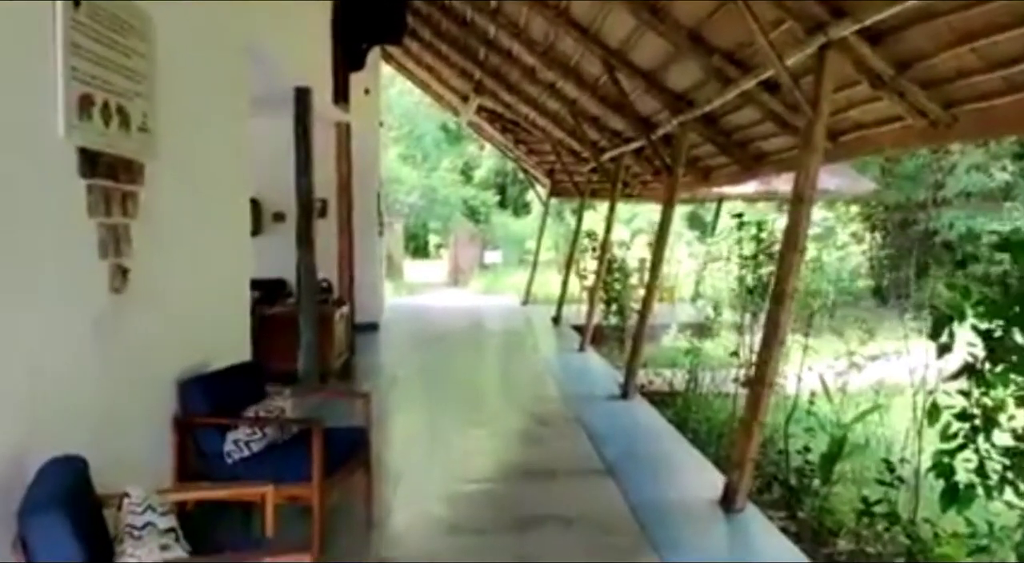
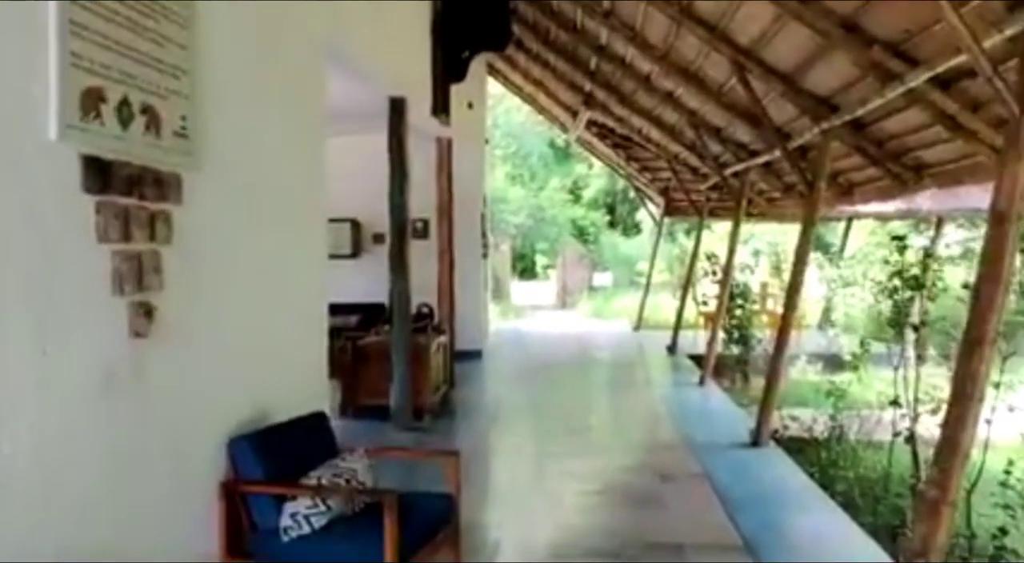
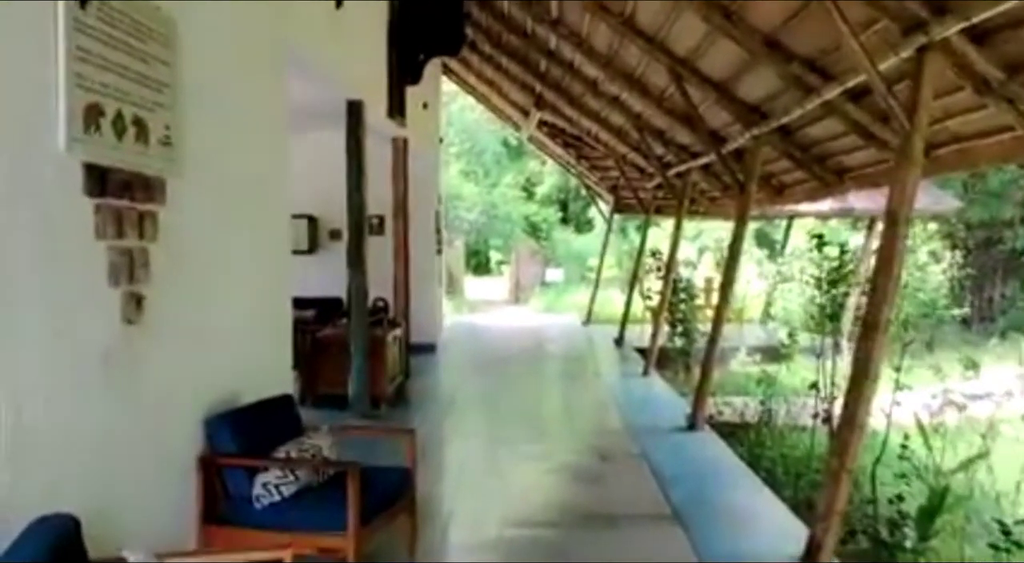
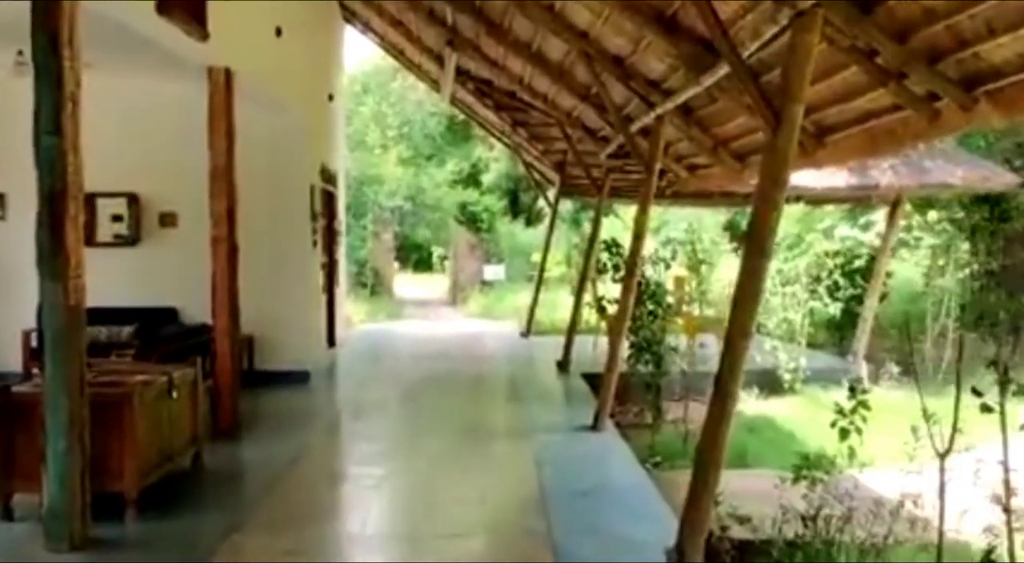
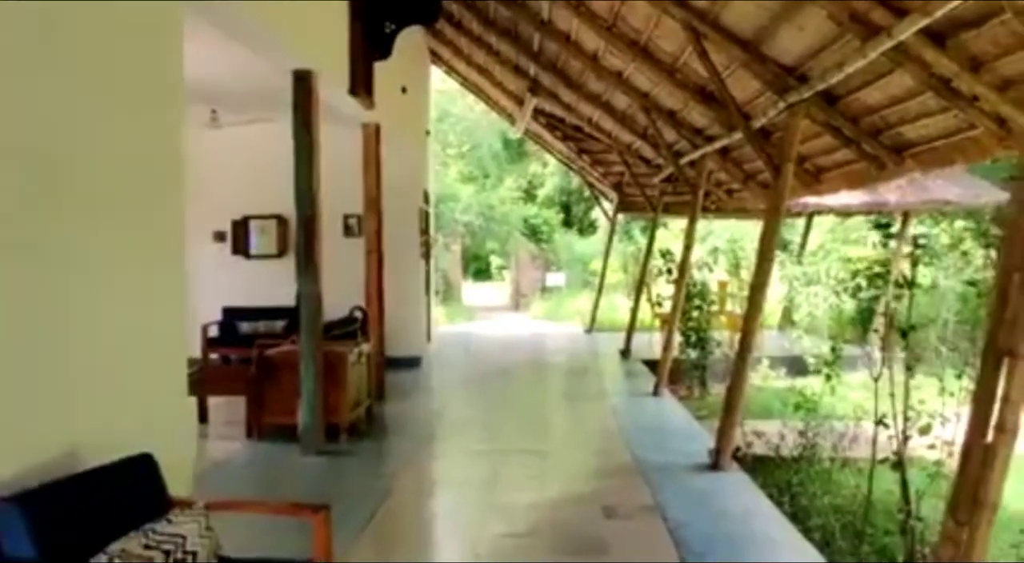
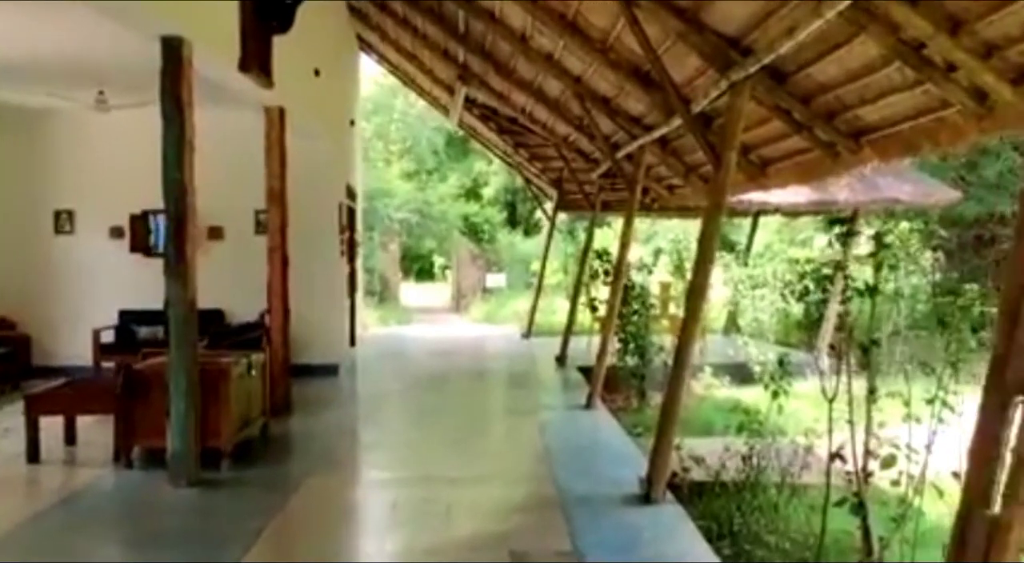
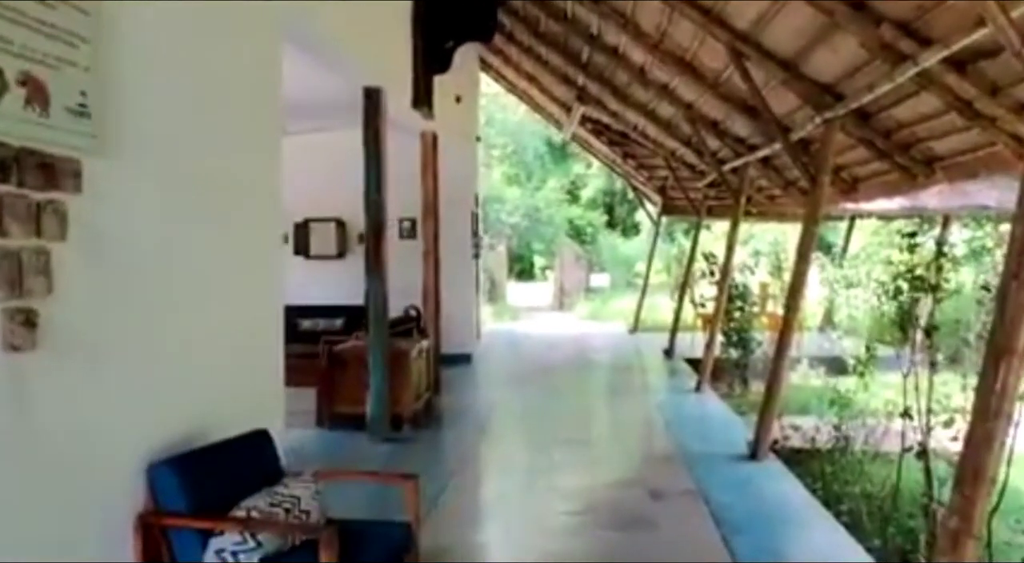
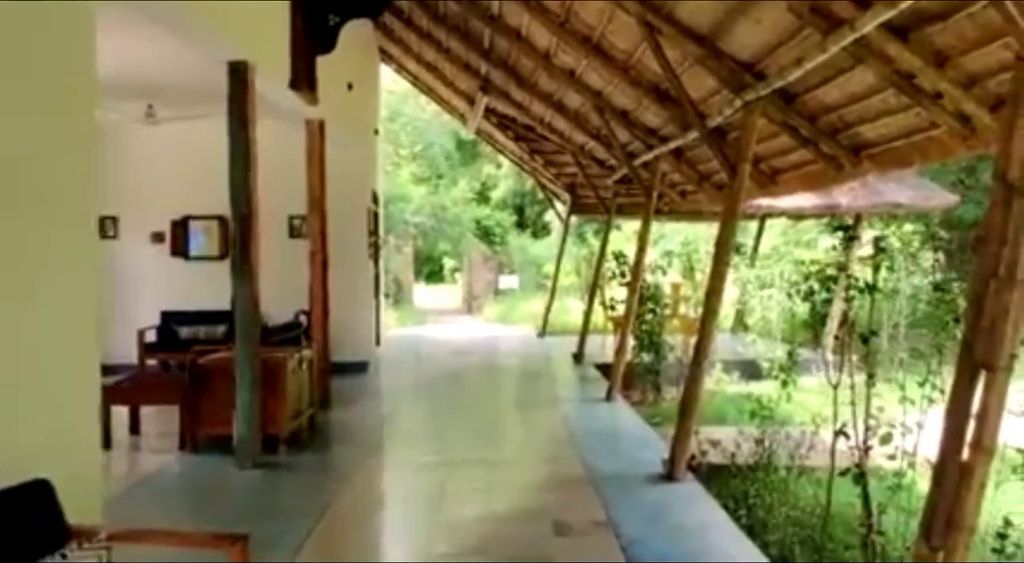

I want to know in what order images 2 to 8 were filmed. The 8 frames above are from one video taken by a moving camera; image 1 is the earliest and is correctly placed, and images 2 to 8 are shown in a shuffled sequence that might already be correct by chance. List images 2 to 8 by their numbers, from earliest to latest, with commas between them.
3, 2, 7, 5, 8, 6, 4
